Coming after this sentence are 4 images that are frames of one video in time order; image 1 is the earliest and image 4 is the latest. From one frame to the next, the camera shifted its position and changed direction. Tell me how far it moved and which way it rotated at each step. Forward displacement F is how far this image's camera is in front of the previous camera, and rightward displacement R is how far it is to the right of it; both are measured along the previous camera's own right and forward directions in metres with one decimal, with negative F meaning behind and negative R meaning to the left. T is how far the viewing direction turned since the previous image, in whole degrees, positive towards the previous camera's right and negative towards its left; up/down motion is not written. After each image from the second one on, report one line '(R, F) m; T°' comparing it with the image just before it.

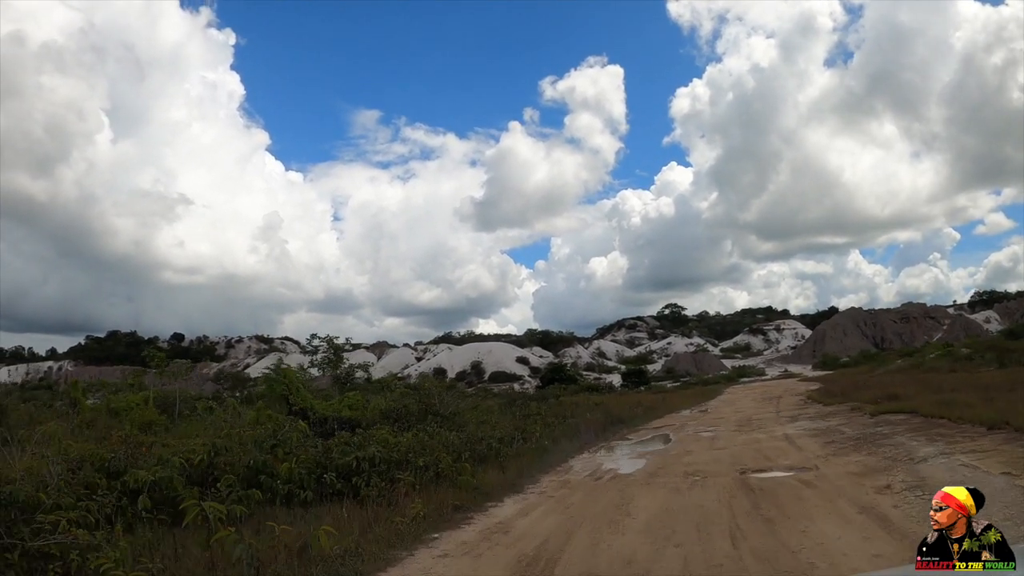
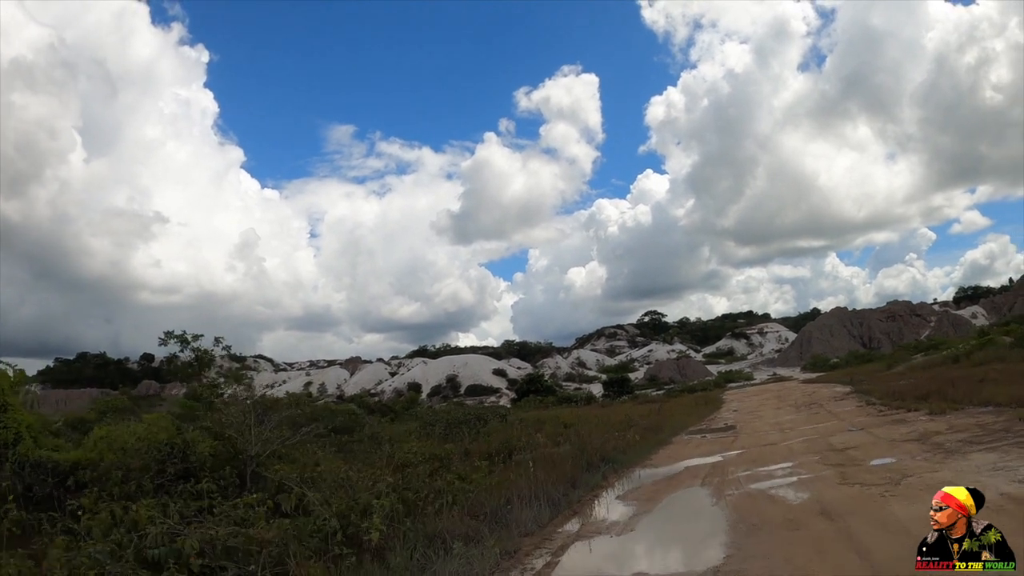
(+0.9, +5.1) m; +2°
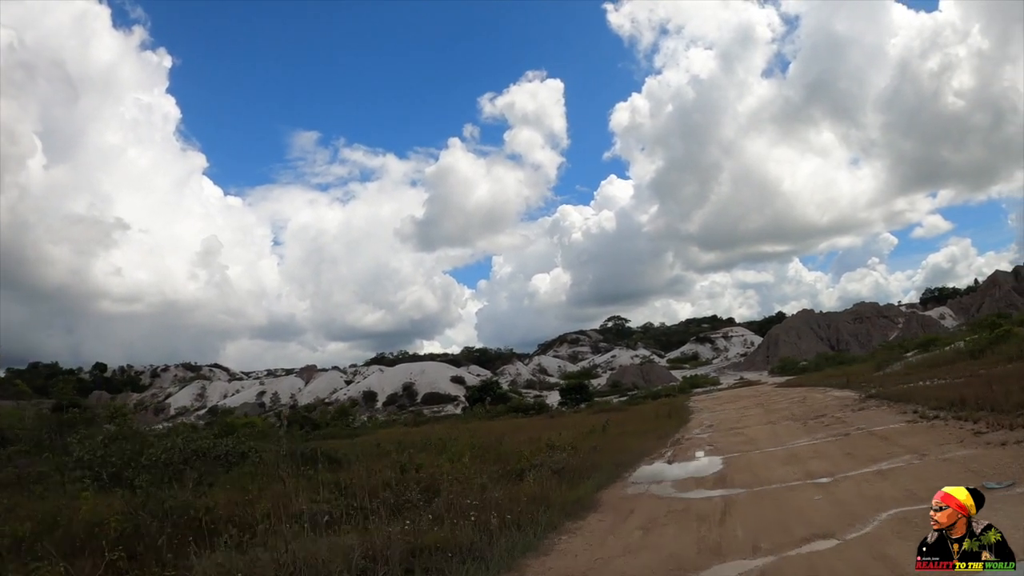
(+1.5, +4.7) m; +3°
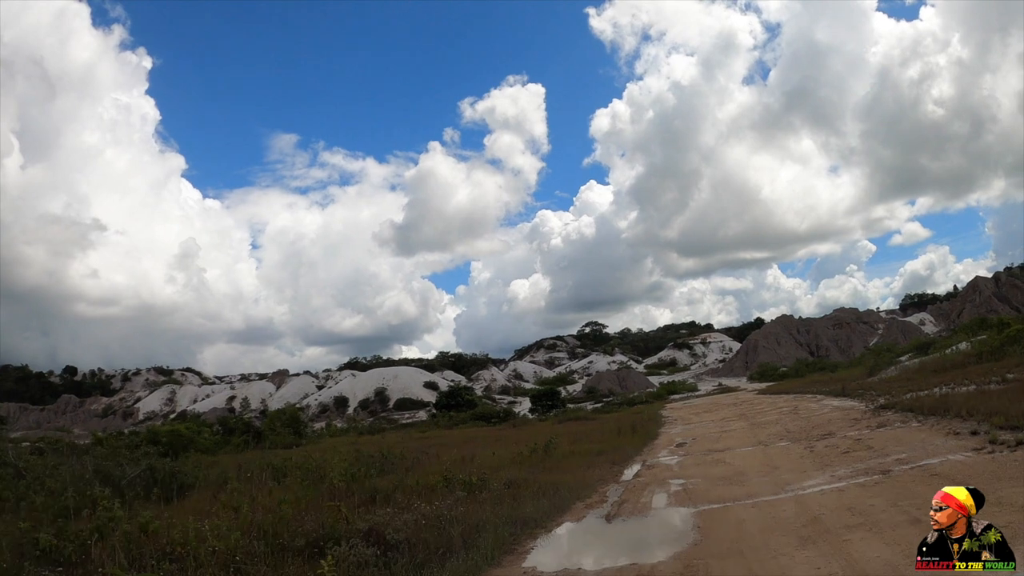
(+0.9, +2.6) m; +2°
